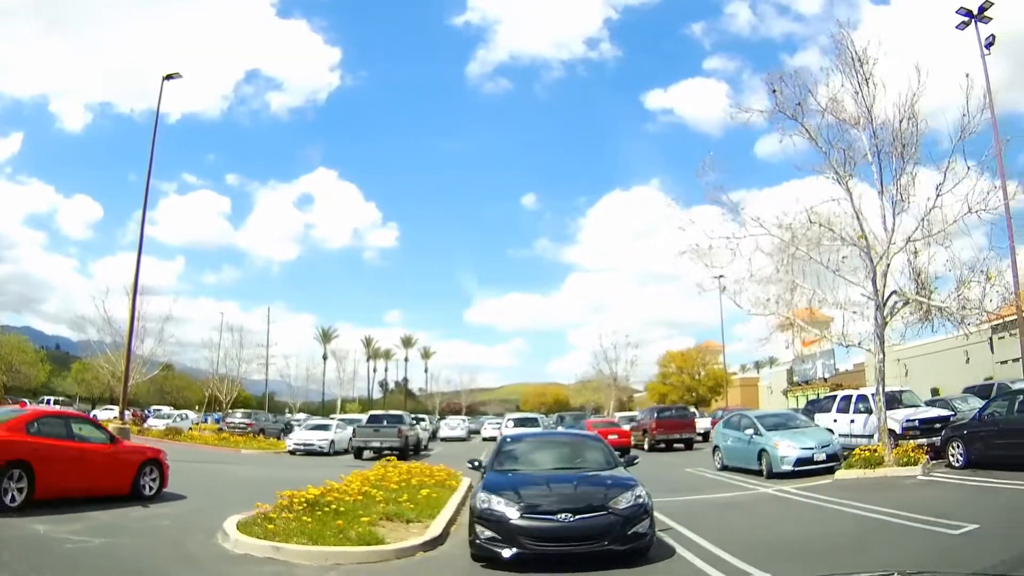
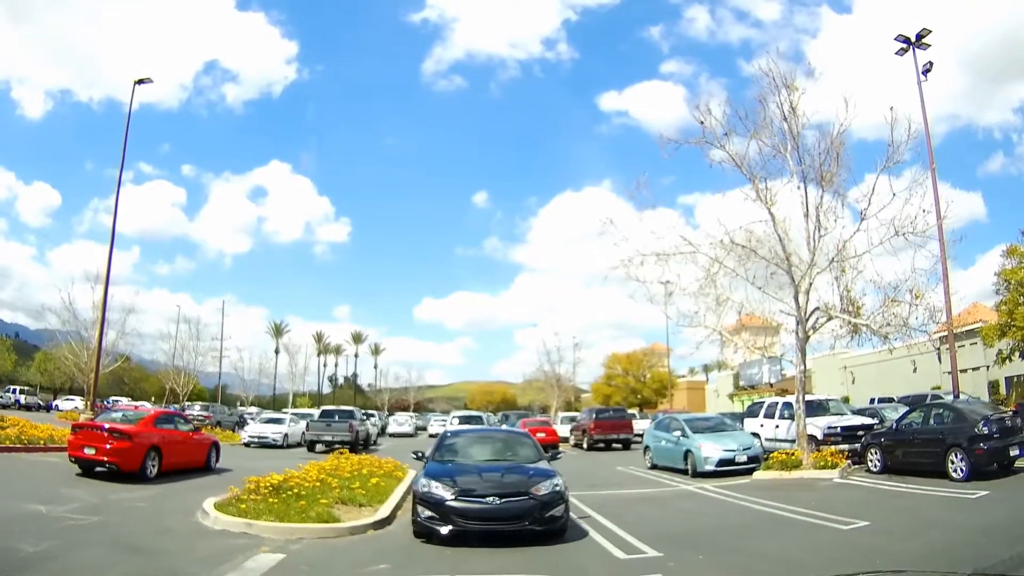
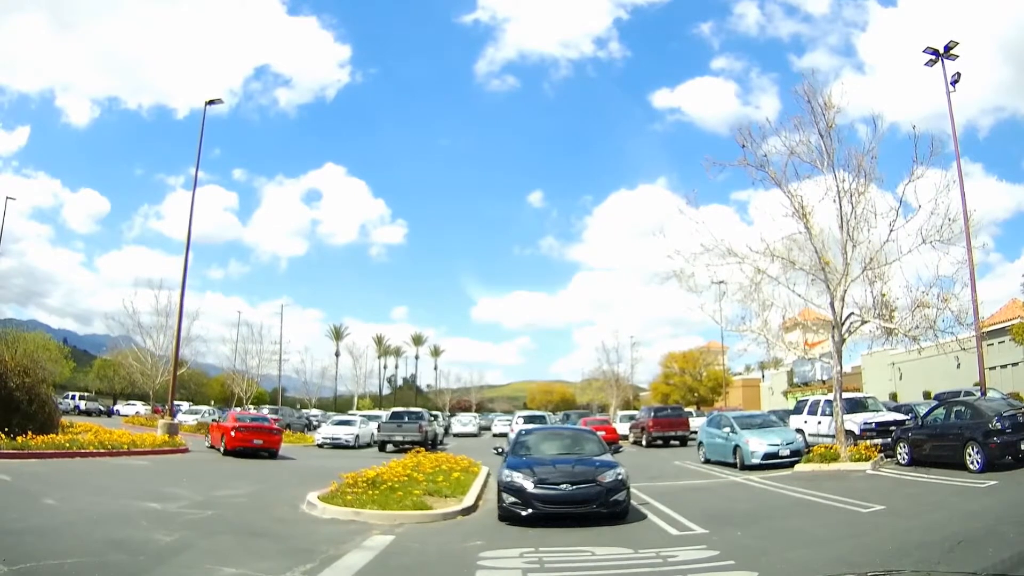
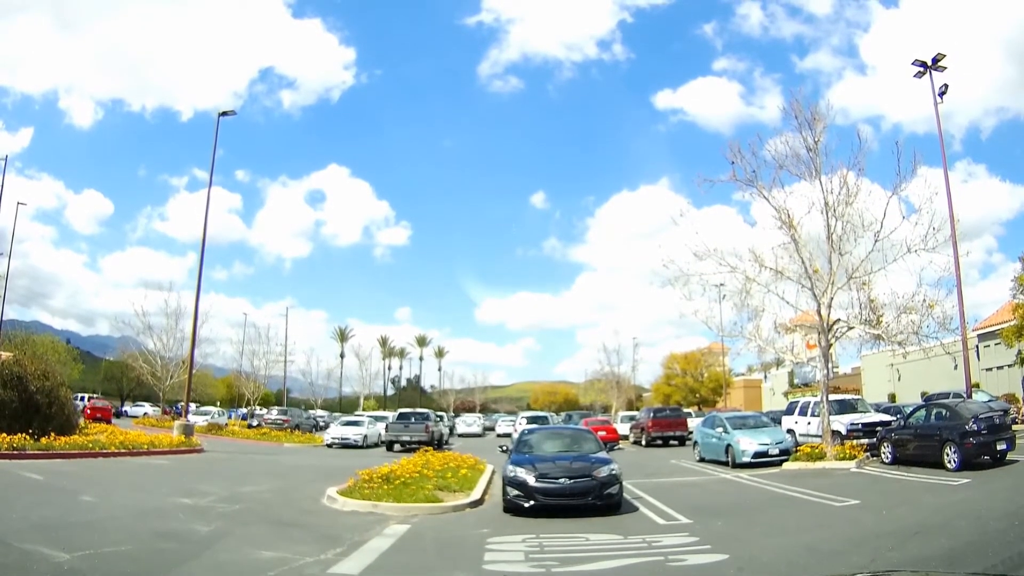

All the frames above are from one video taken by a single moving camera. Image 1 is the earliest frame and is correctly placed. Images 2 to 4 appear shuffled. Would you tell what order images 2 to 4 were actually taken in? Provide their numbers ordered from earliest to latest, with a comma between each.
2, 3, 4
